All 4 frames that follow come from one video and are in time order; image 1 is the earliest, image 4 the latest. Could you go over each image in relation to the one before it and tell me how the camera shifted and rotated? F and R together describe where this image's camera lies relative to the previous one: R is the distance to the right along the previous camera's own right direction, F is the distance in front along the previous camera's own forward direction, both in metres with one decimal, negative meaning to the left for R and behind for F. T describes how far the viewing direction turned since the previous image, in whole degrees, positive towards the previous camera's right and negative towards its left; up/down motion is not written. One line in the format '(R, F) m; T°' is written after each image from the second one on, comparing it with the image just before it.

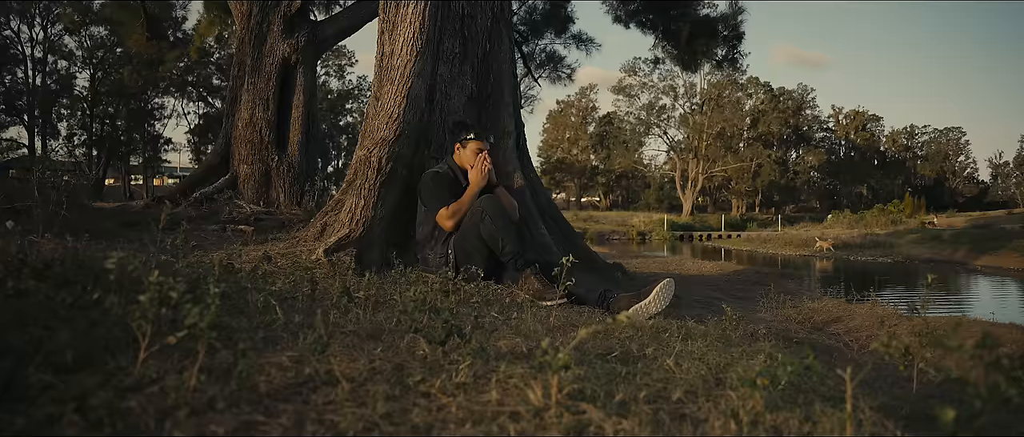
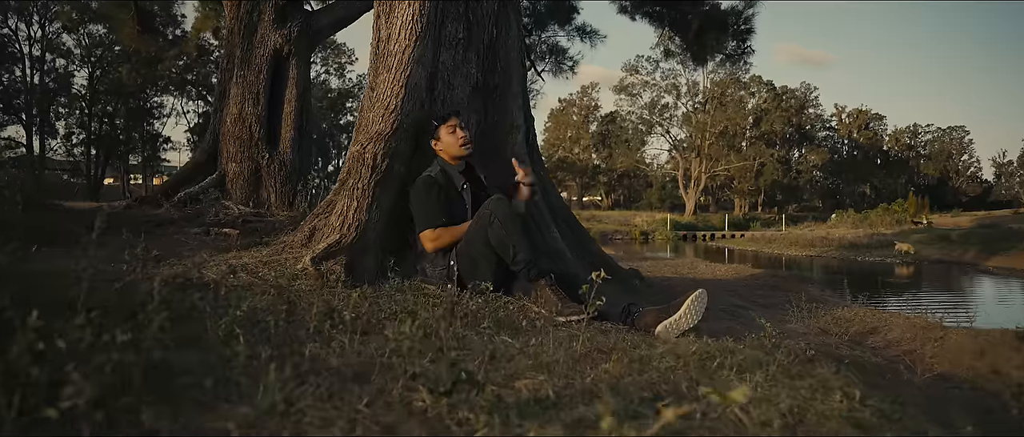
(-0.1, +0.6) m; 0°
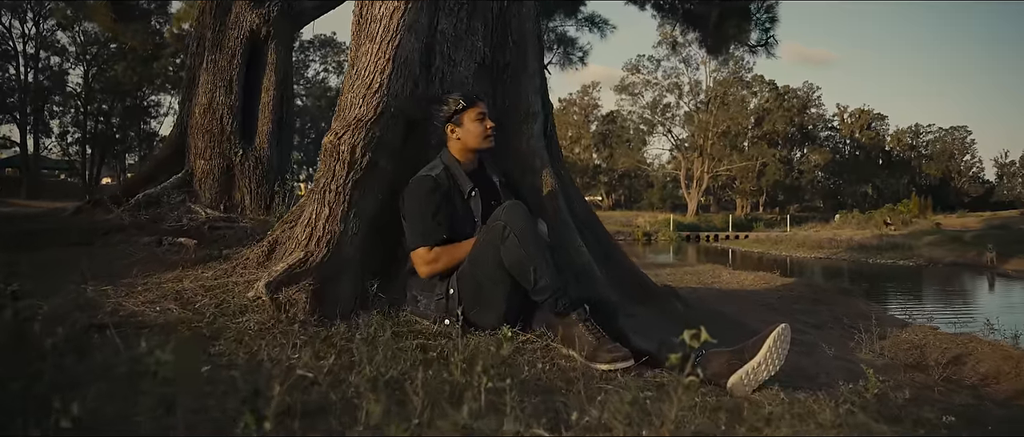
(-0.1, +1.0) m; 0°
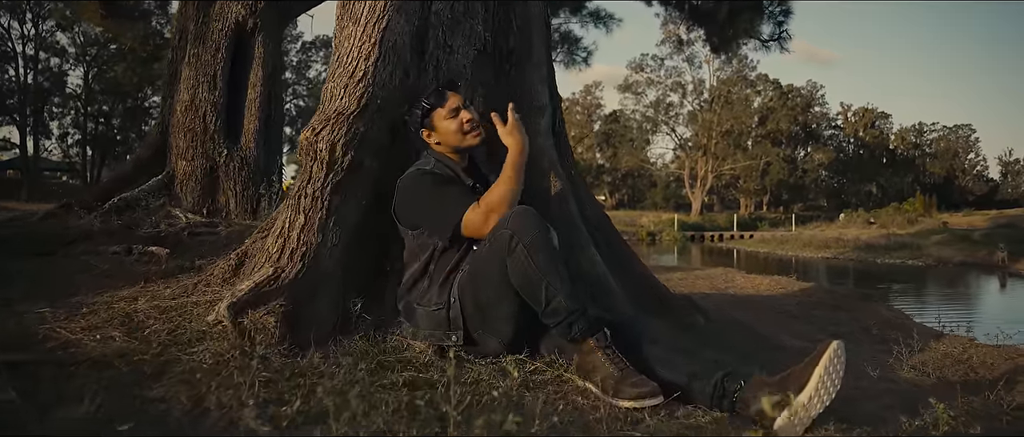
(0.0, +0.5) m; 0°
